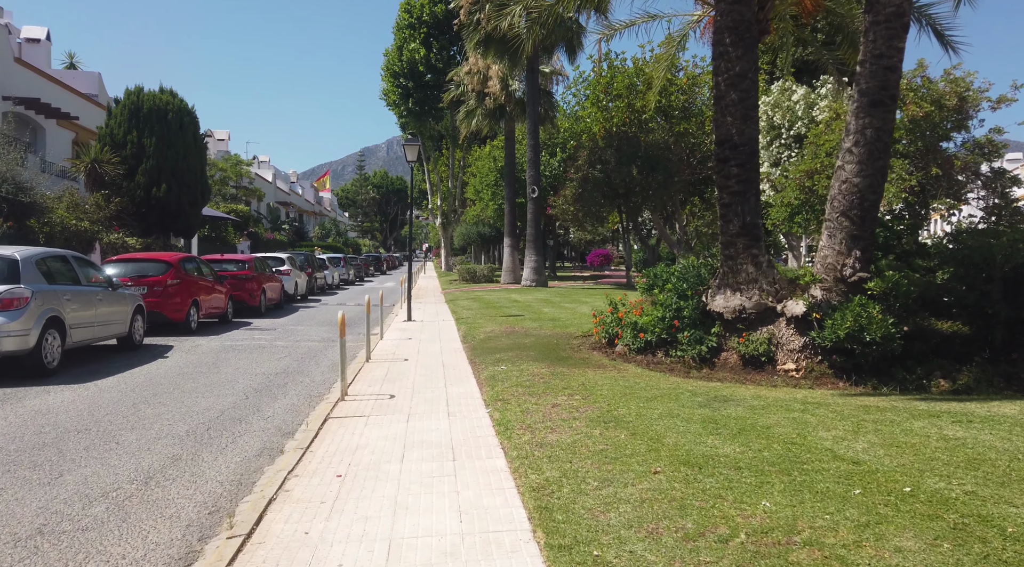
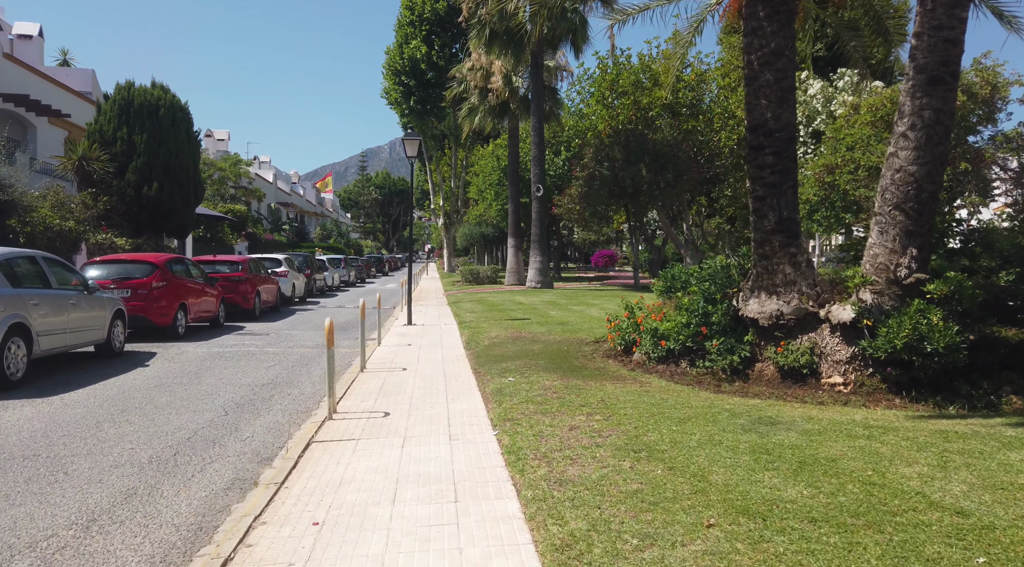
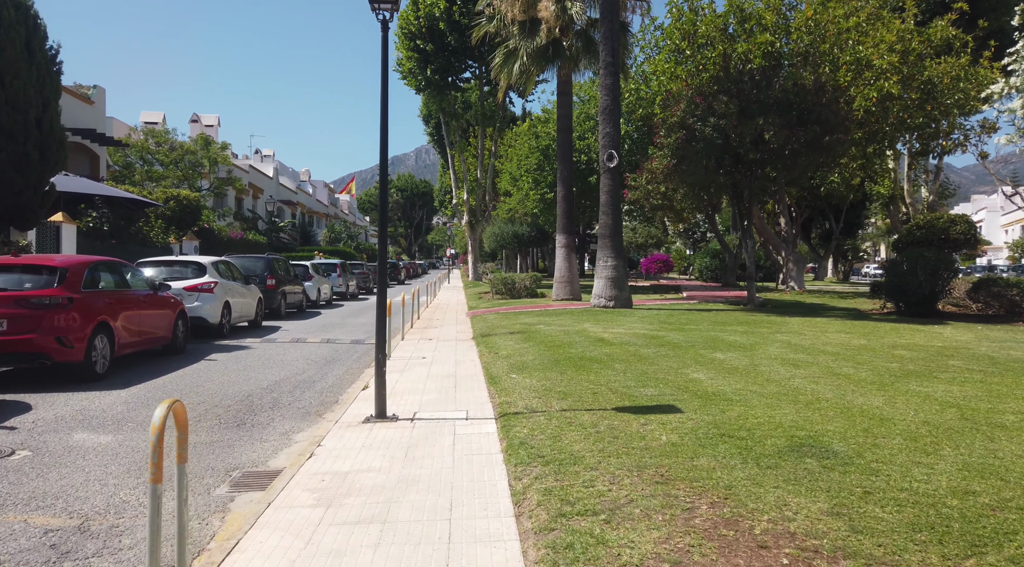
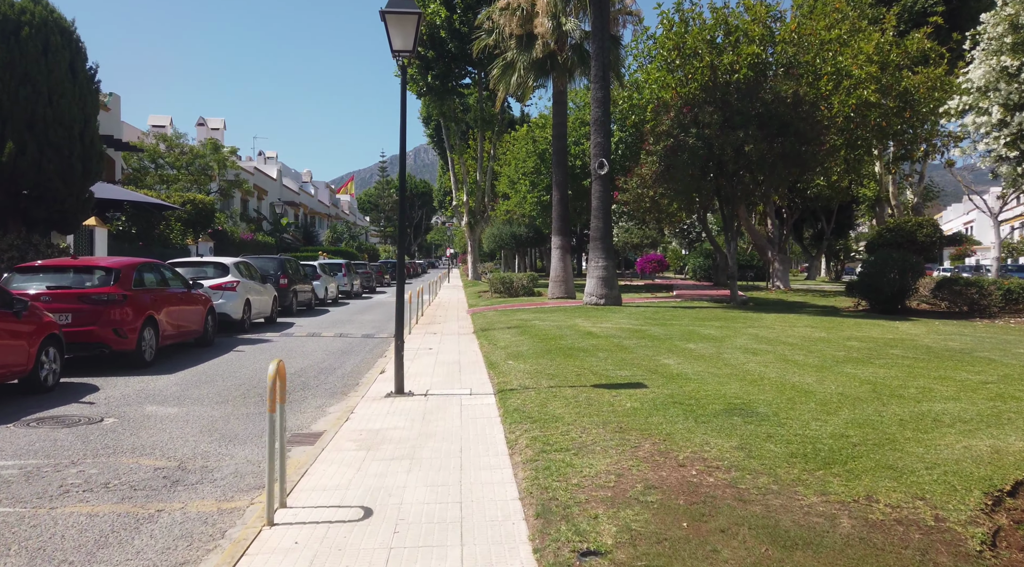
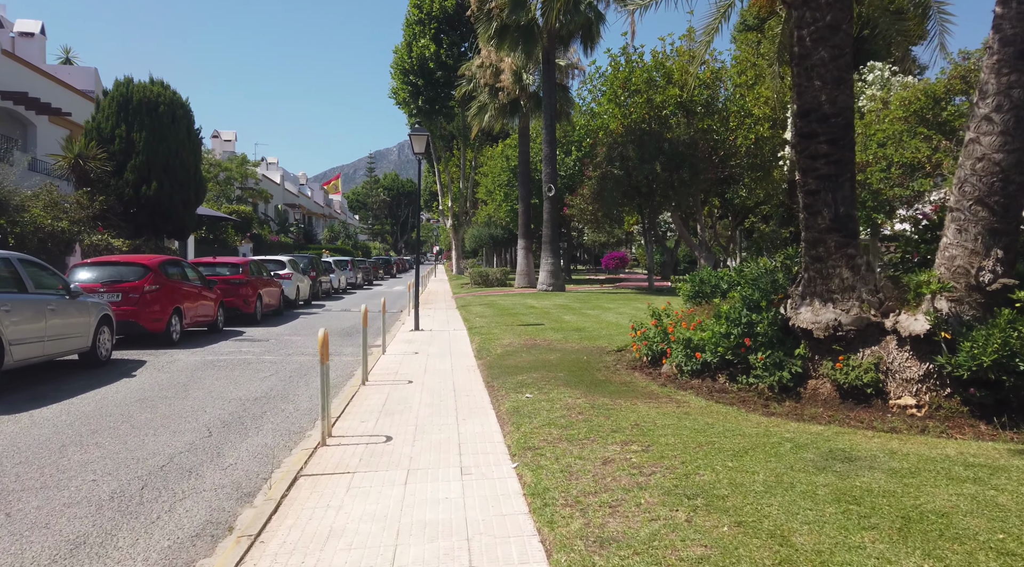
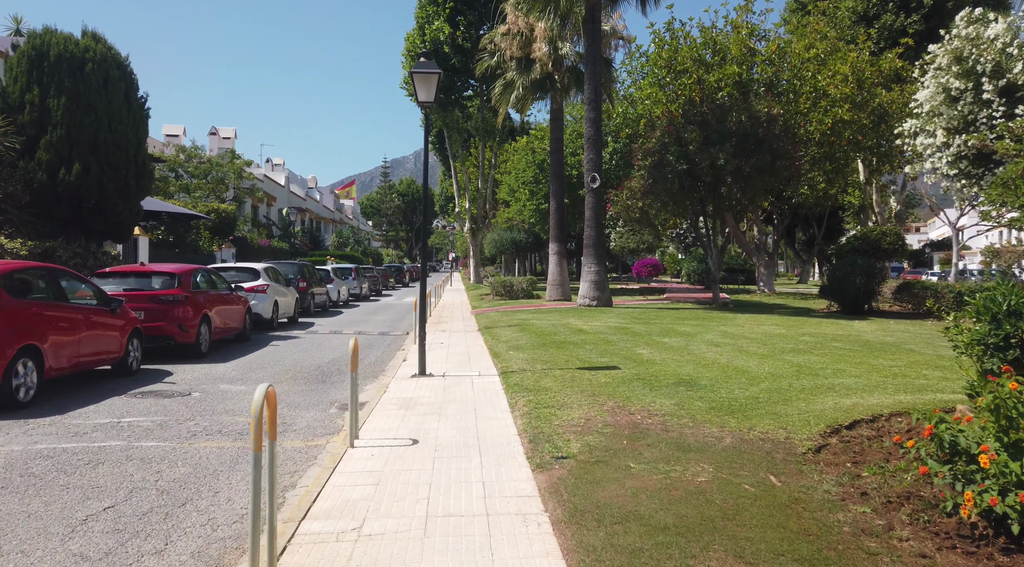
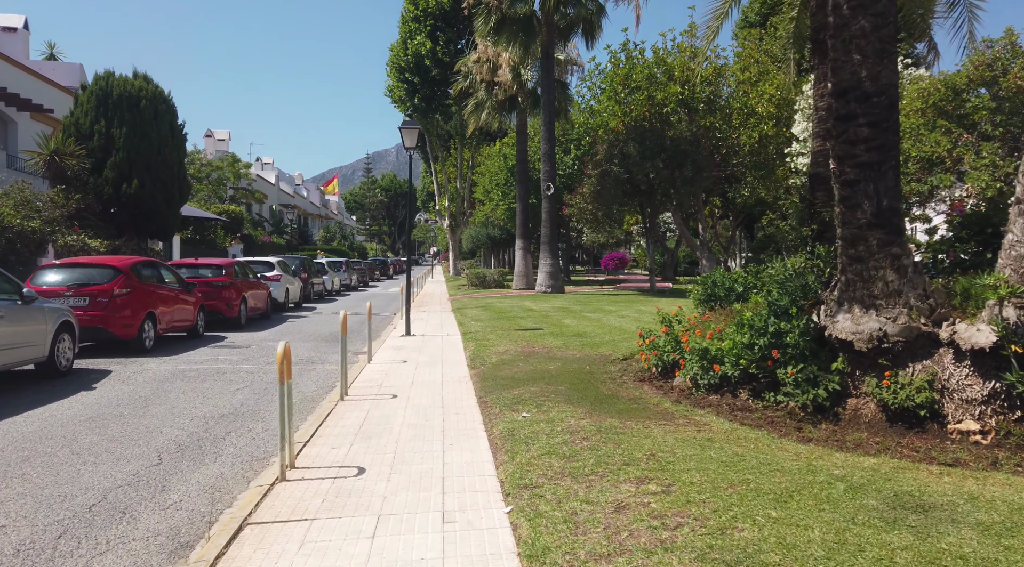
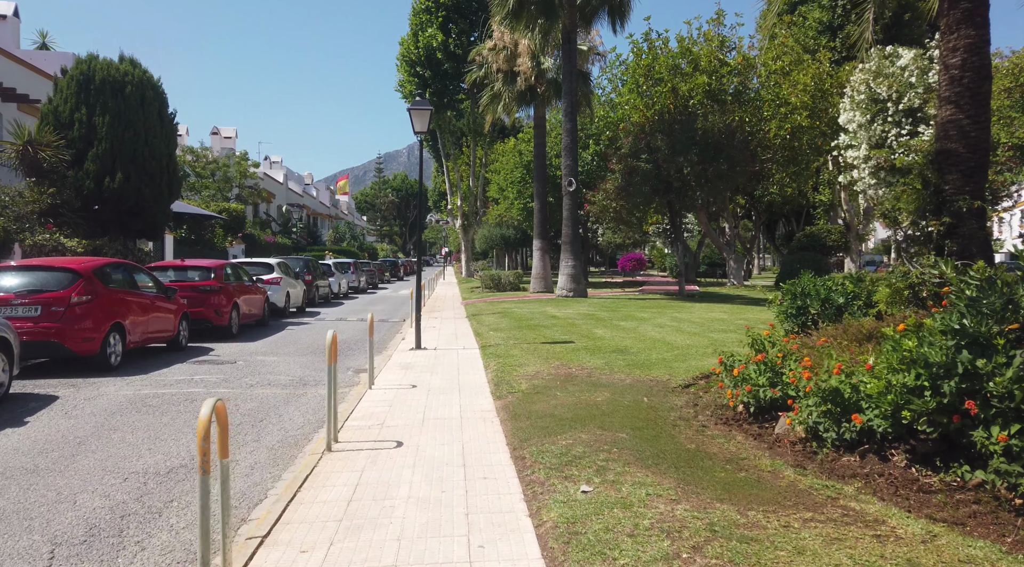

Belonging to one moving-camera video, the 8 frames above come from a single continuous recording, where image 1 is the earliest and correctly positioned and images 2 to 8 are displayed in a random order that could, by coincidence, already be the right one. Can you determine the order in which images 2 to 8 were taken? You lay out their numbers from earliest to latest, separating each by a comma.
2, 5, 7, 8, 6, 4, 3
